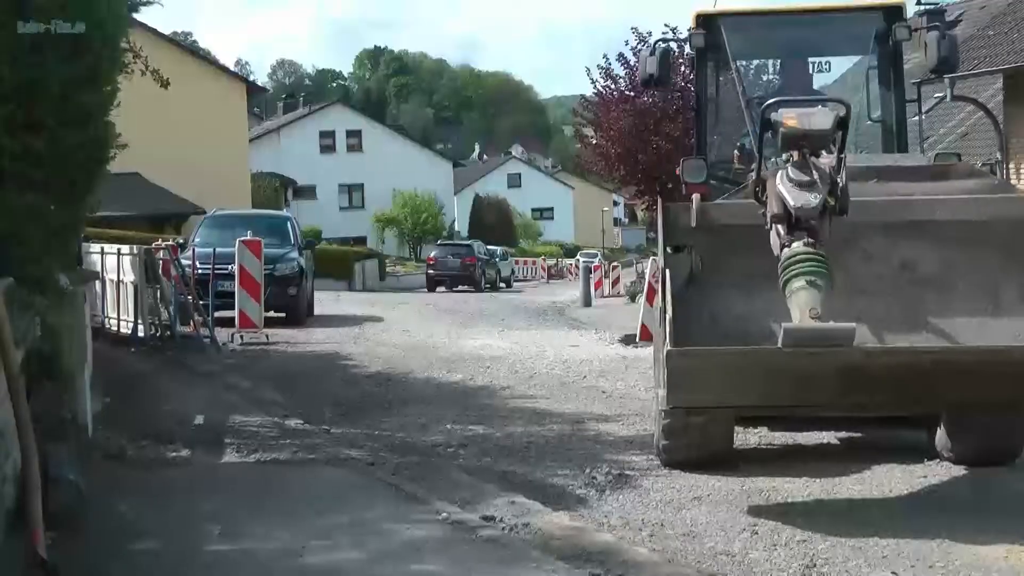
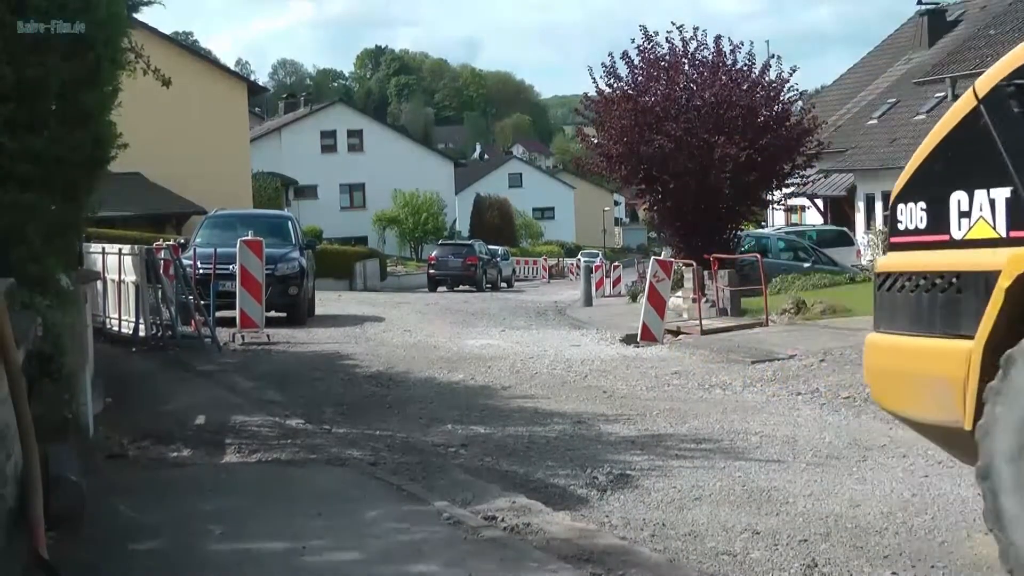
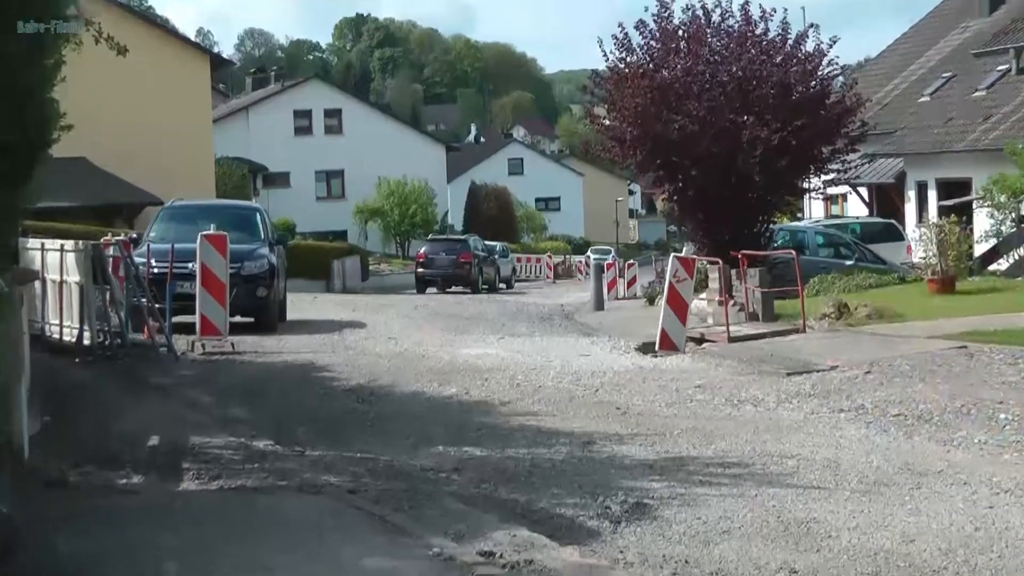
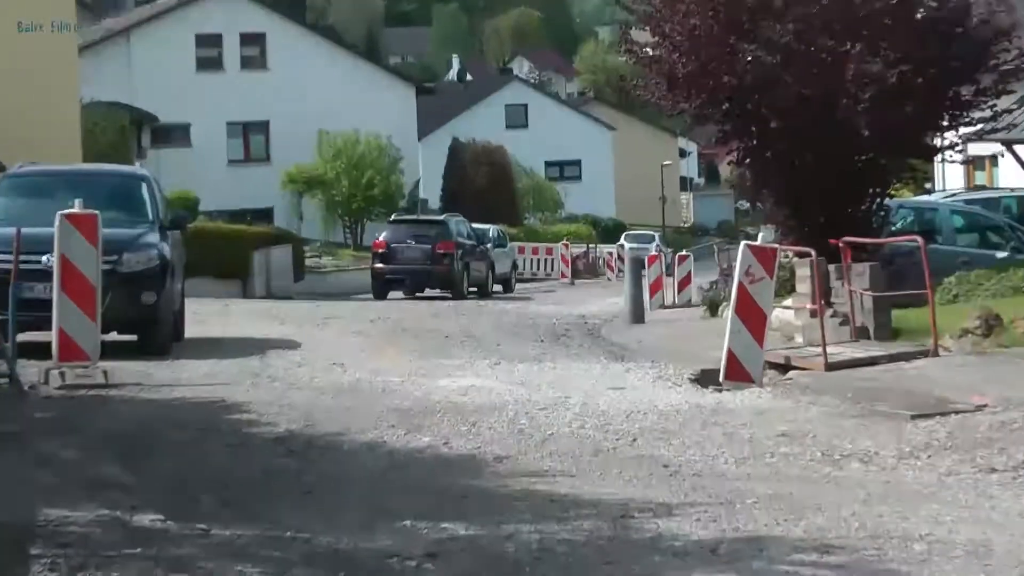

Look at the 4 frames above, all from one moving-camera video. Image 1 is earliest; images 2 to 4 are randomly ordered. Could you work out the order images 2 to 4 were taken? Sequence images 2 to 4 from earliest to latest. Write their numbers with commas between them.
2, 3, 4
